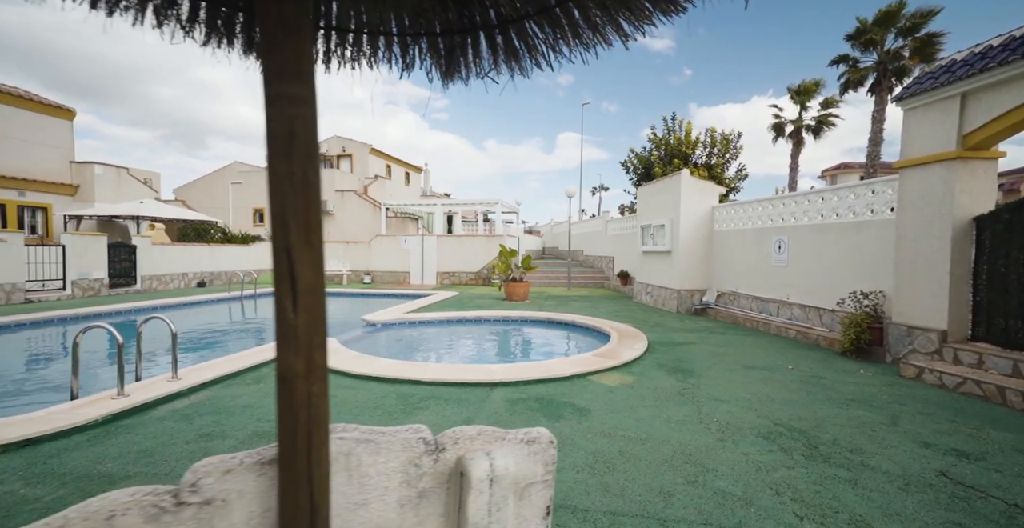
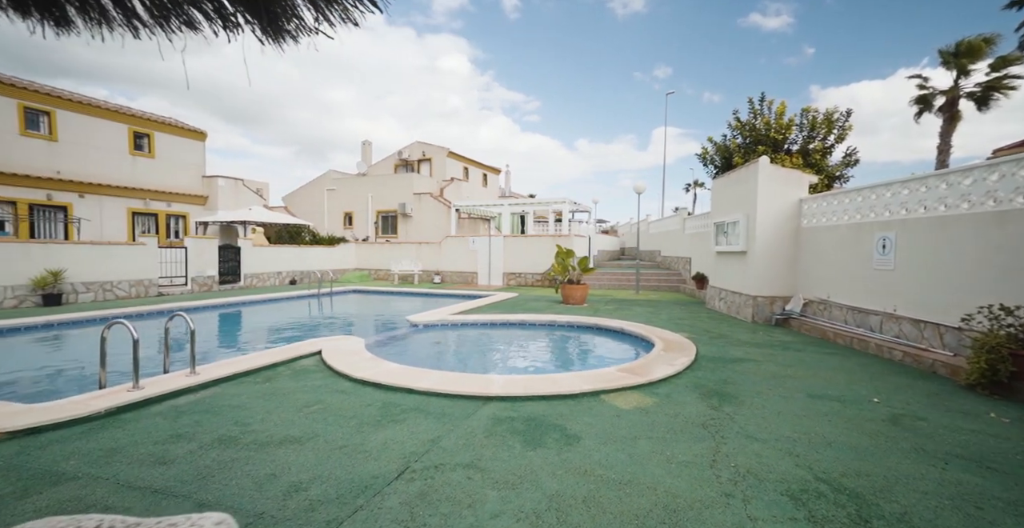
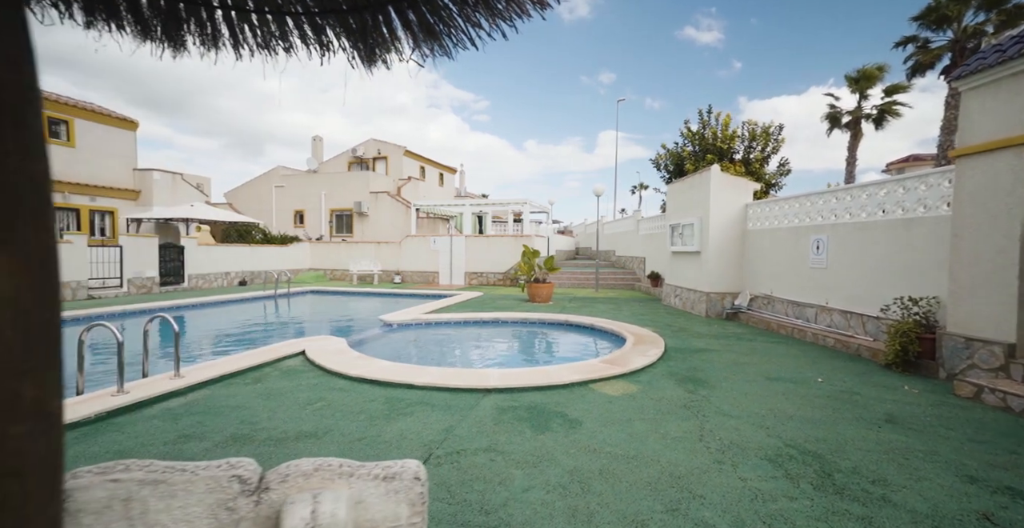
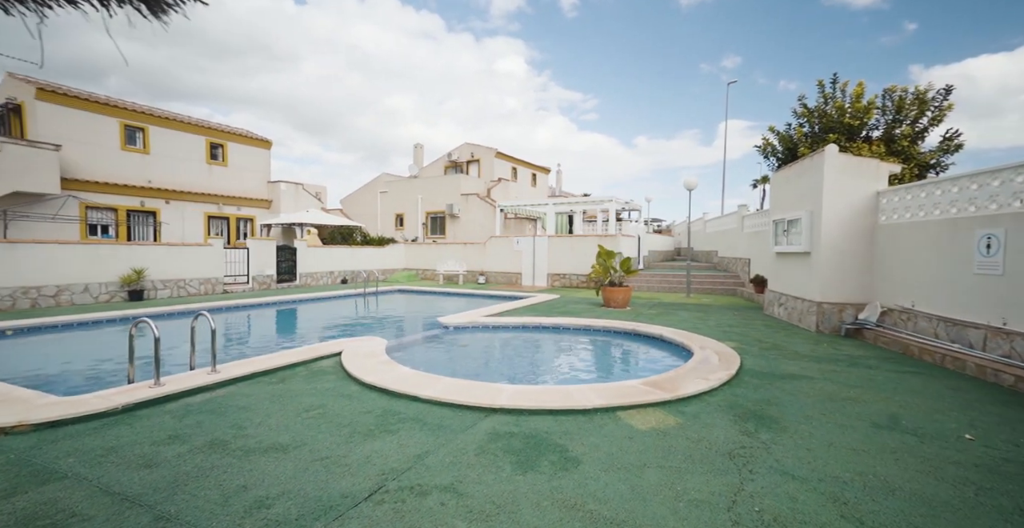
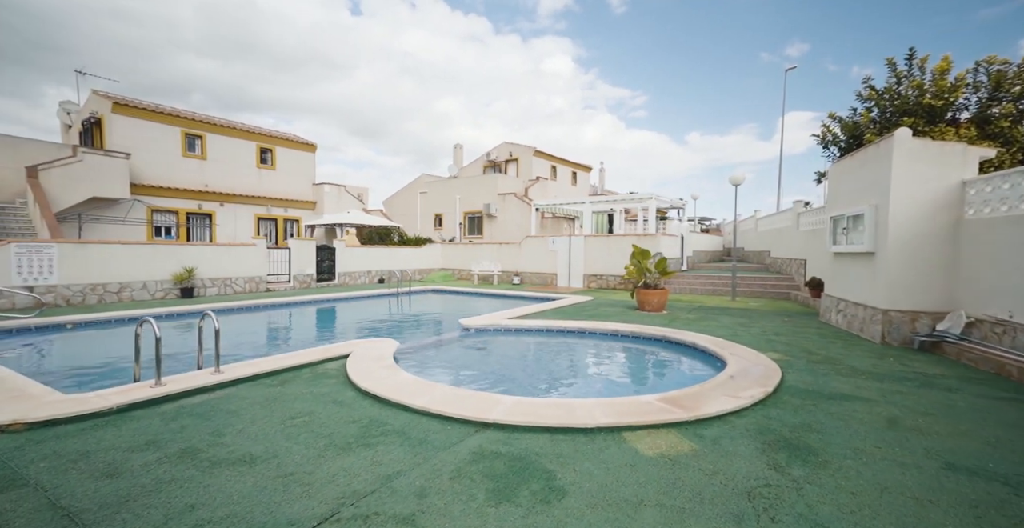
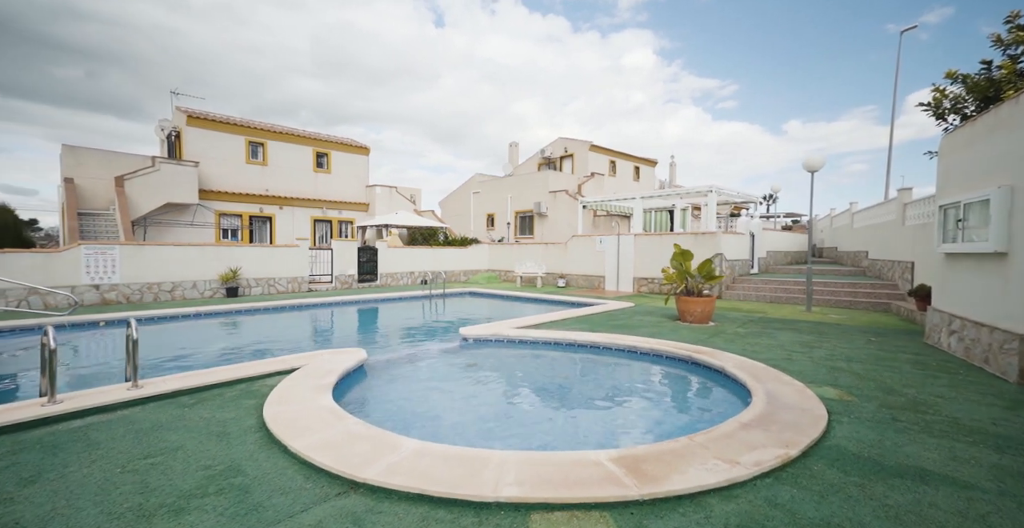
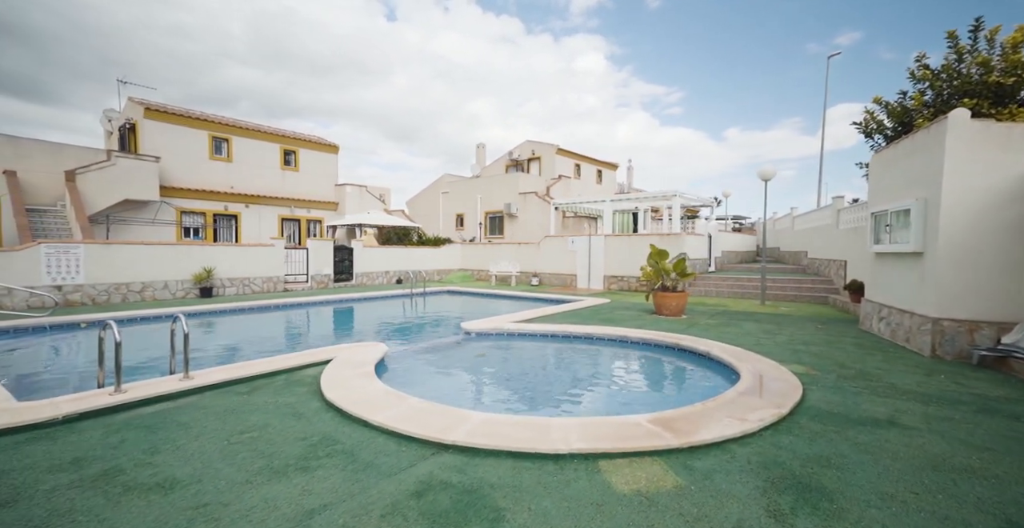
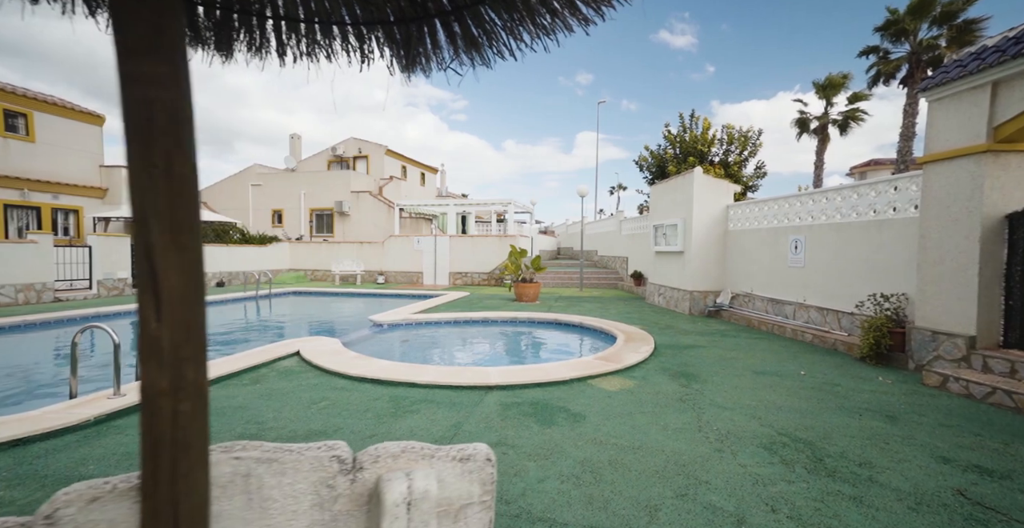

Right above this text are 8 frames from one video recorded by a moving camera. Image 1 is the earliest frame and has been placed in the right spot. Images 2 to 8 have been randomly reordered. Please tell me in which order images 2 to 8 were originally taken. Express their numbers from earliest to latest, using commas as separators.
8, 3, 2, 4, 5, 7, 6
